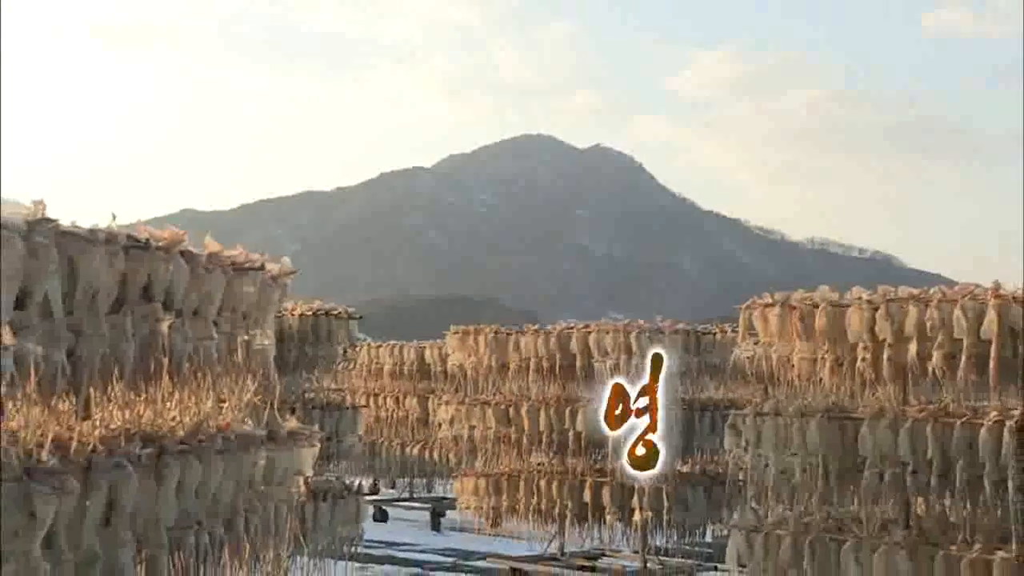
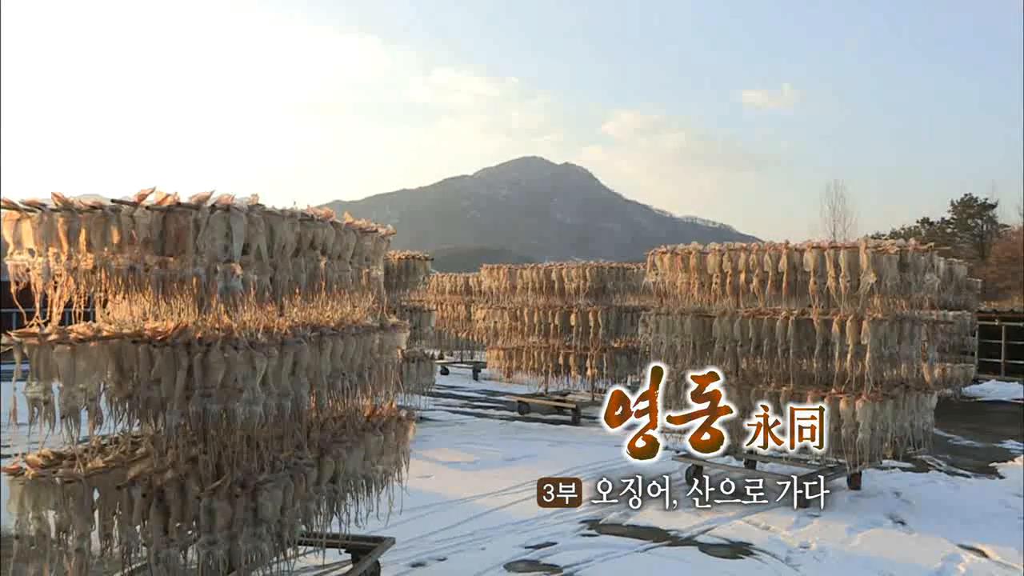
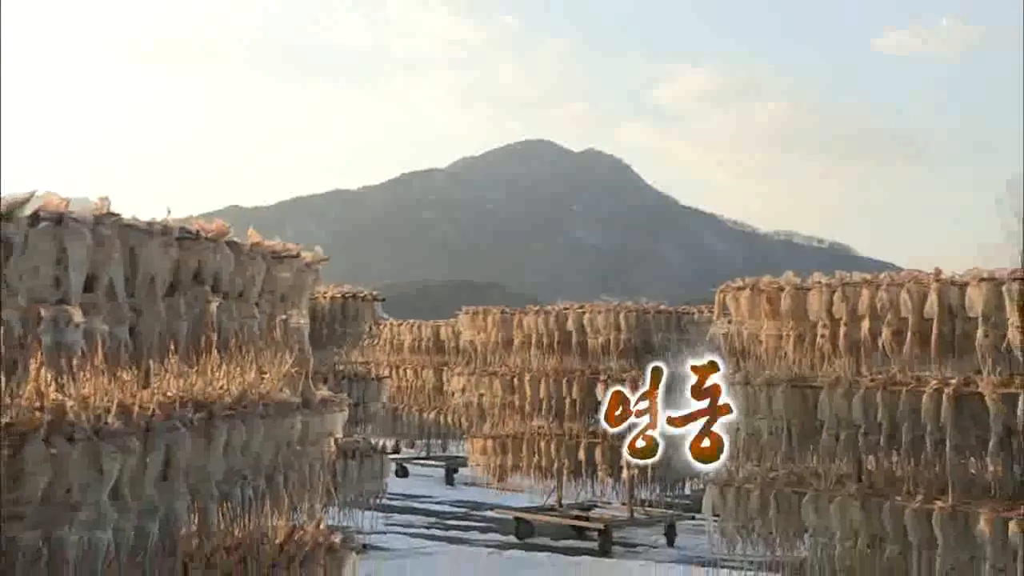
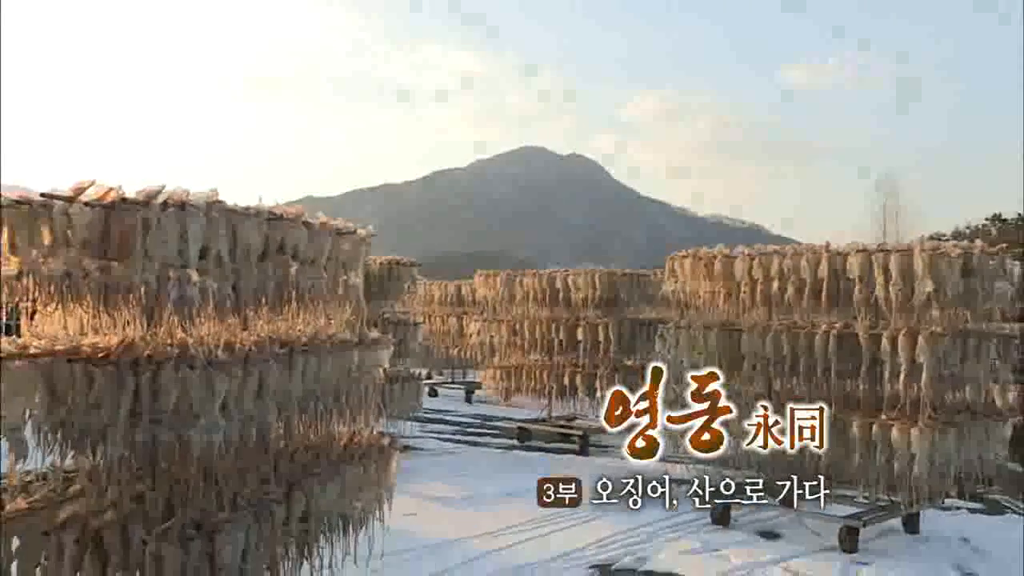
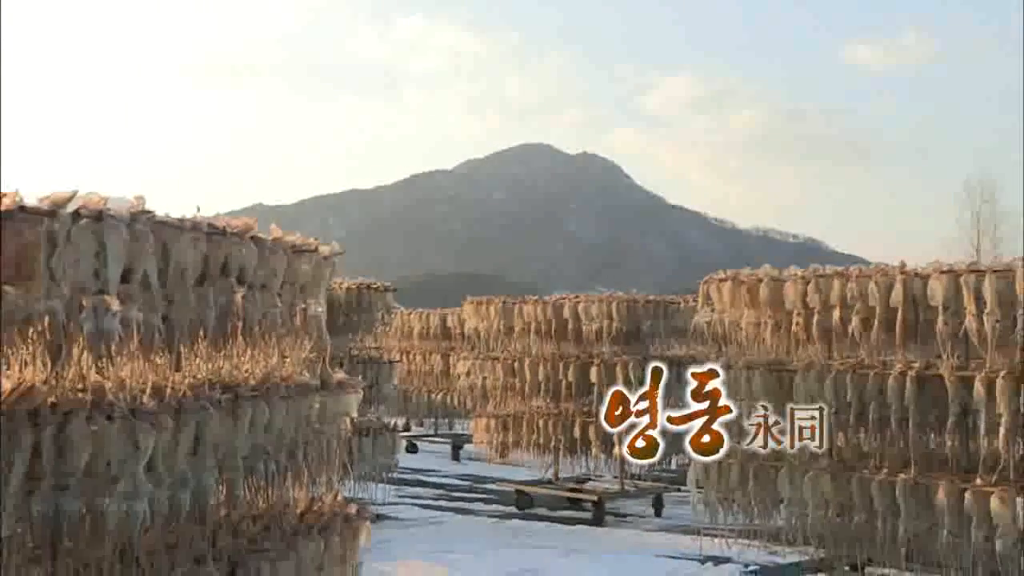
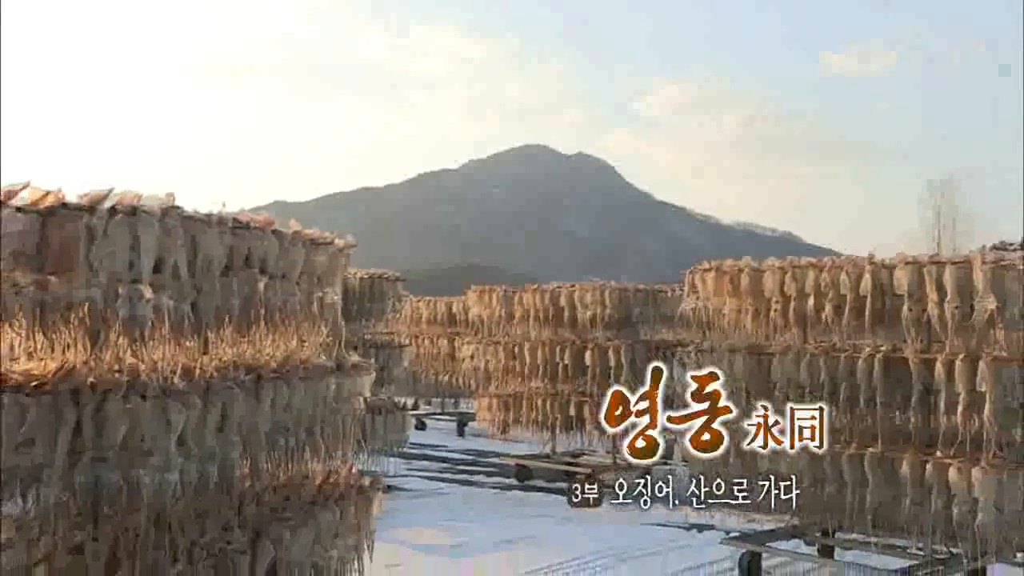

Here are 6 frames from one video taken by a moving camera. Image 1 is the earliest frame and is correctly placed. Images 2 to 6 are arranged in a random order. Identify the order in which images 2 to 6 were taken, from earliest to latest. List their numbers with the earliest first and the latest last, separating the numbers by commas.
3, 5, 6, 4, 2
